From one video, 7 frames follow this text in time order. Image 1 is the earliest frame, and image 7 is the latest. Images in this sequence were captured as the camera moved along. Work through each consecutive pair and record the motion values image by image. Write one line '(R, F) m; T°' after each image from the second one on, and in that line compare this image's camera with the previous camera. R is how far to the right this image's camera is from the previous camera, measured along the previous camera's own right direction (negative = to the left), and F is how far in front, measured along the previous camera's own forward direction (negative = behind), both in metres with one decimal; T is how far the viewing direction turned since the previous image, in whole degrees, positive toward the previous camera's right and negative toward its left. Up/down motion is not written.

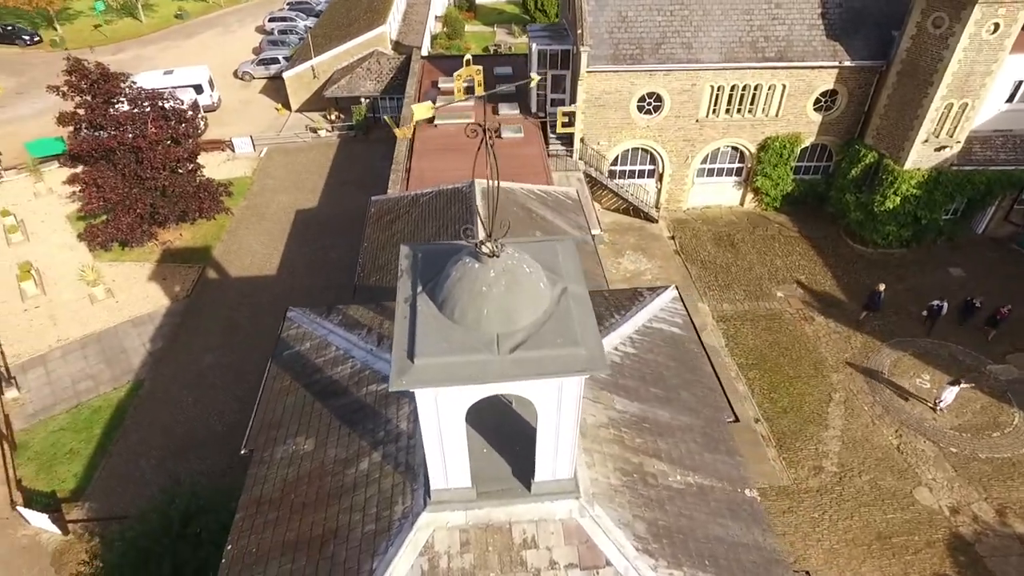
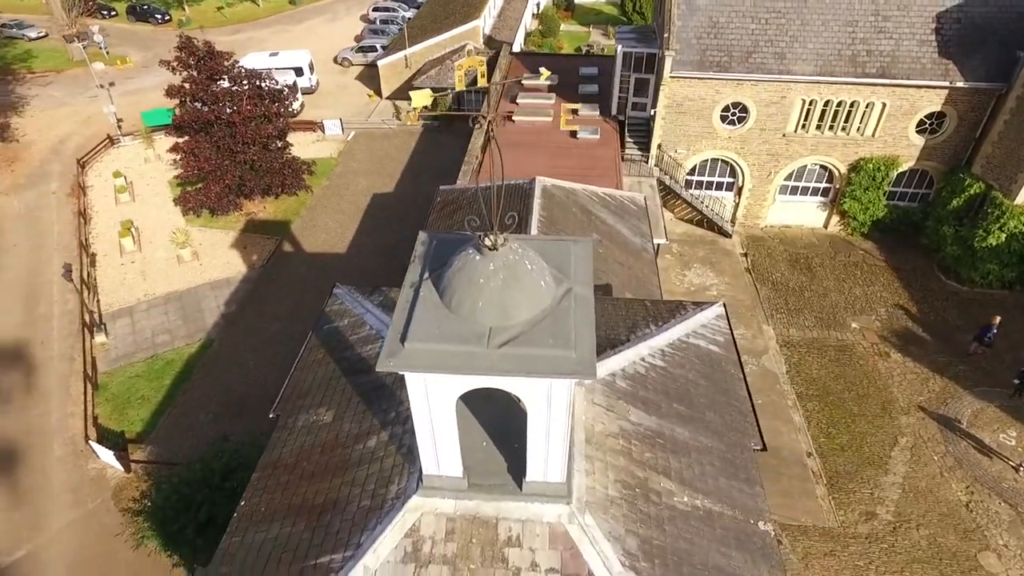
(+0.8, +0.1) m; -7°
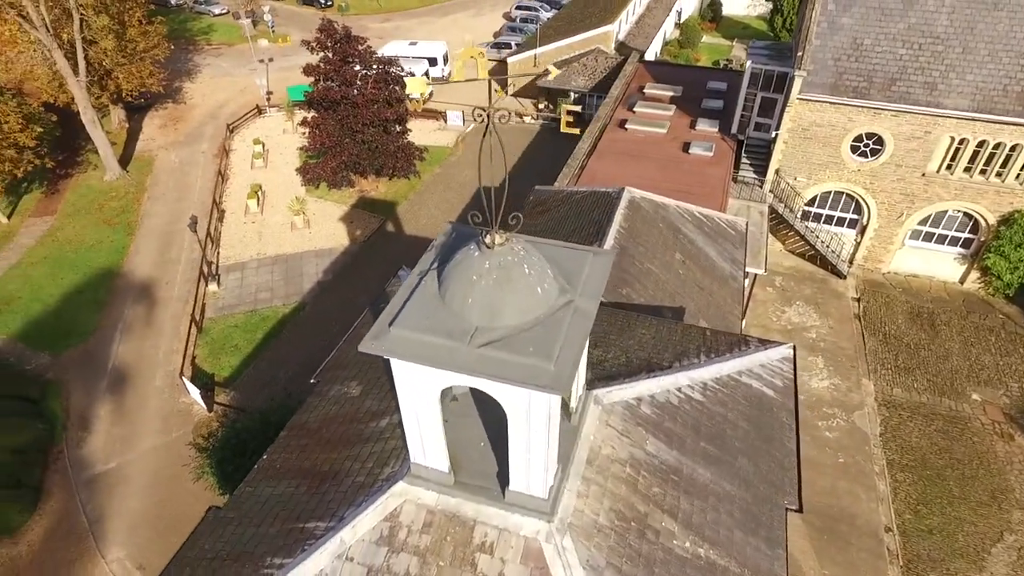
(+1.1, +0.3) m; -10°
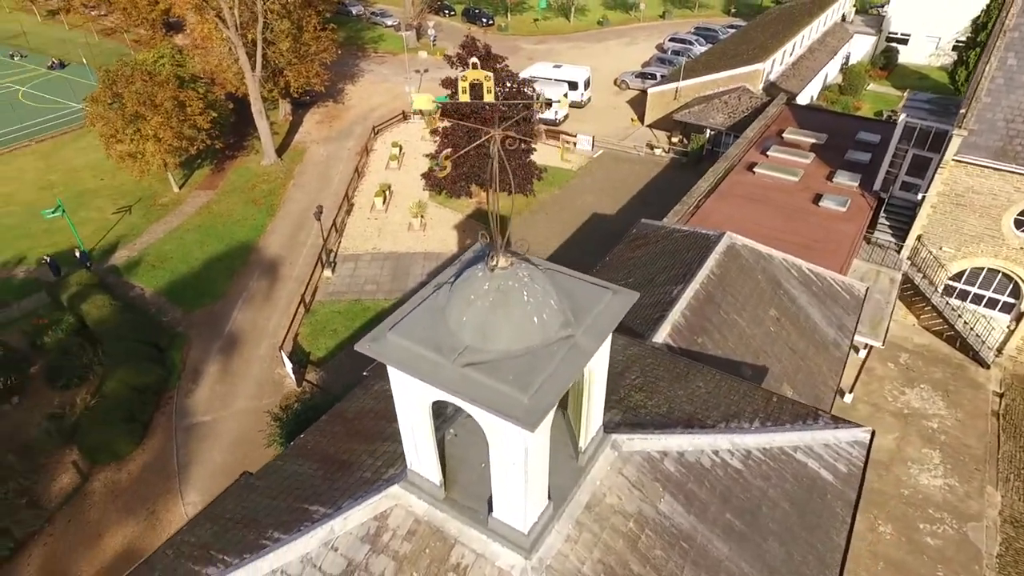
(+1.2, +0.2) m; -12°
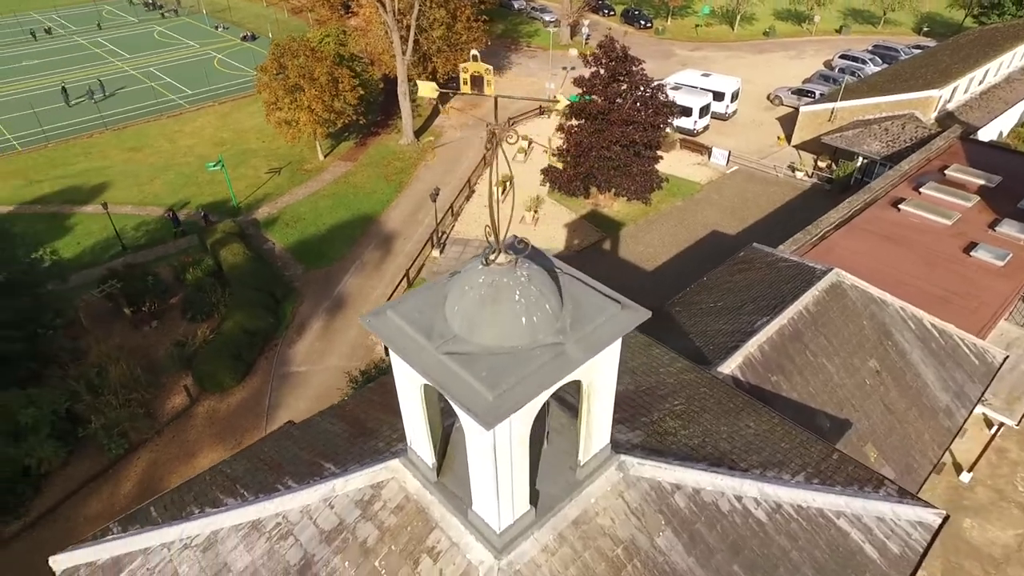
(+1.2, +0.2) m; -12°
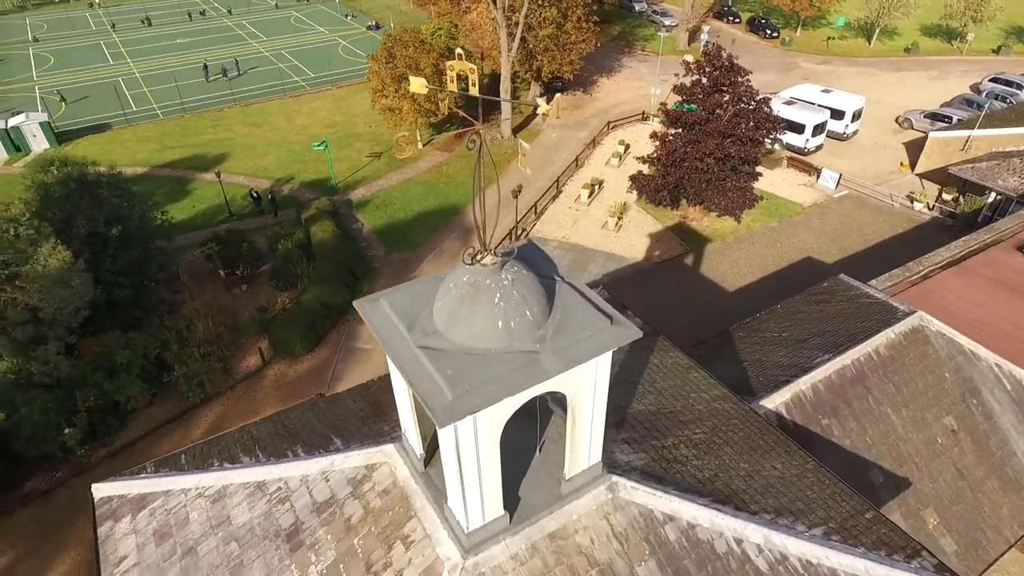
(+1.1, +0.1) m; -9°
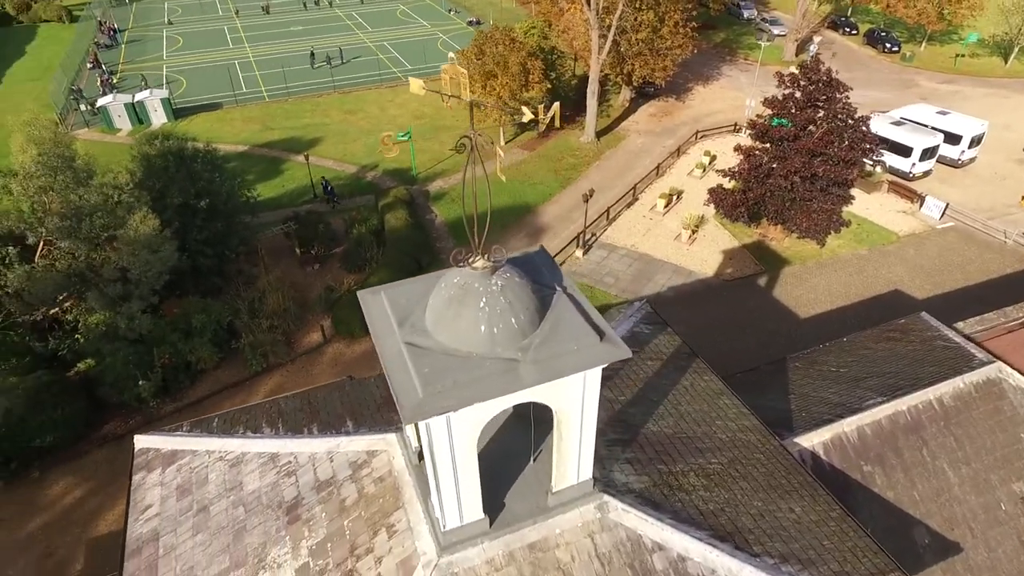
(+0.9, +0.1) m; -8°
